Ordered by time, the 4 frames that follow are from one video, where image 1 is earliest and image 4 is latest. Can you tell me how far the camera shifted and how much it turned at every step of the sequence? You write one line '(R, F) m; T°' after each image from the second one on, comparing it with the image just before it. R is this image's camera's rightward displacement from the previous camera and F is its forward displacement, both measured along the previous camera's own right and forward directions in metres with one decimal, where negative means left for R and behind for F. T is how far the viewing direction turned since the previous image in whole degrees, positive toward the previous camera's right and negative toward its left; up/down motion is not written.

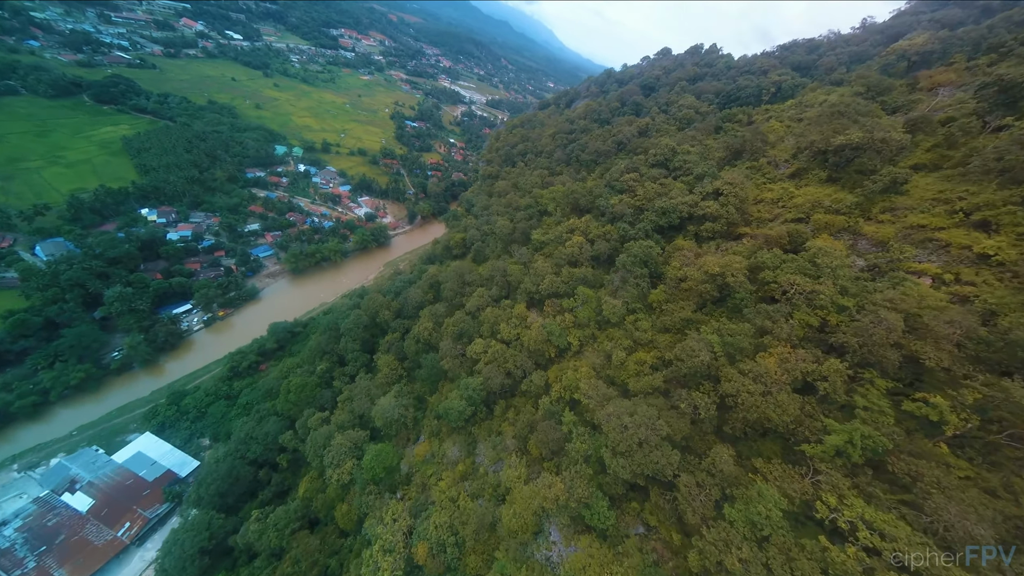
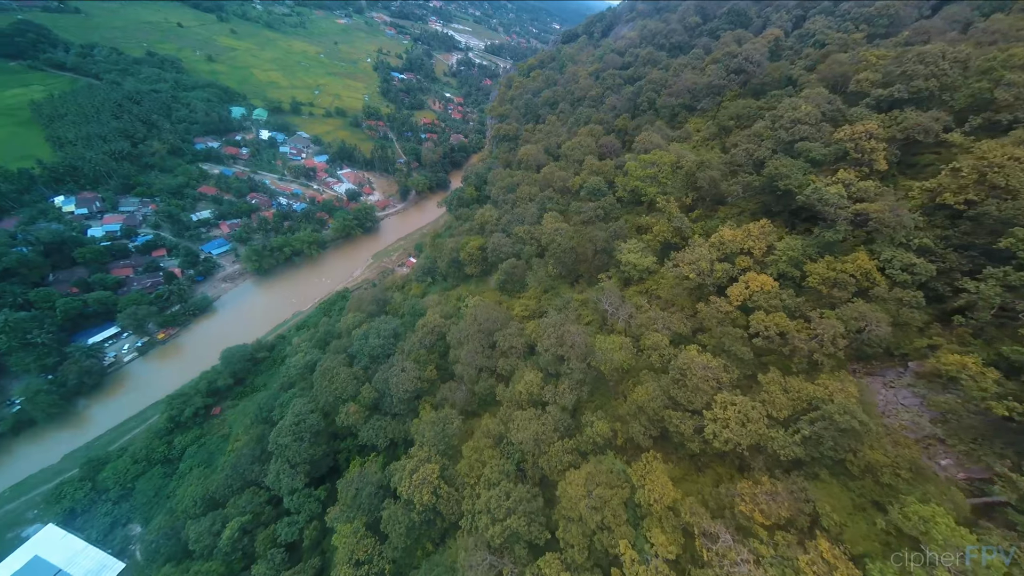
(-3.4, +14.7) m; -1°
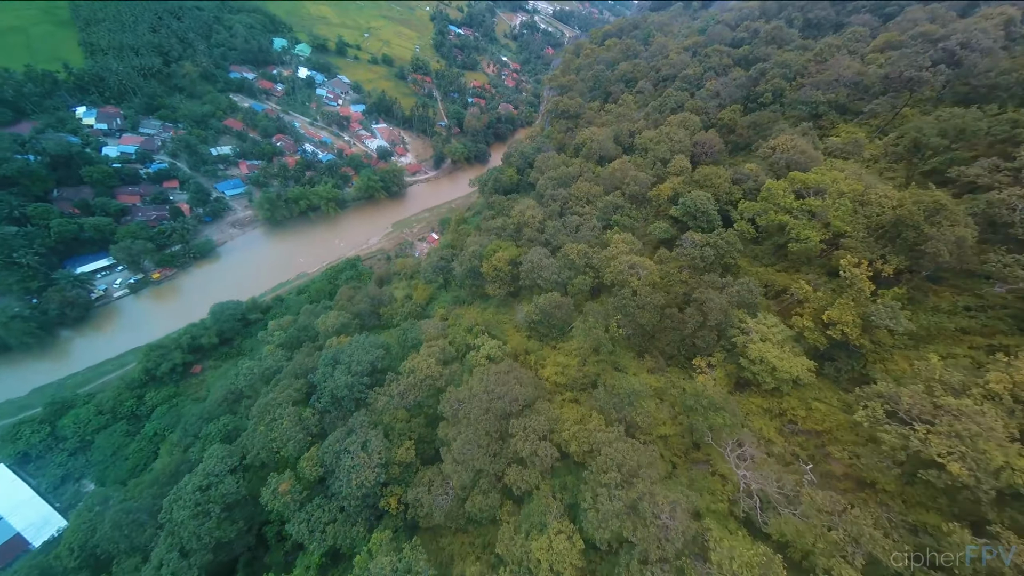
(-1.1, +6.2) m; -3°
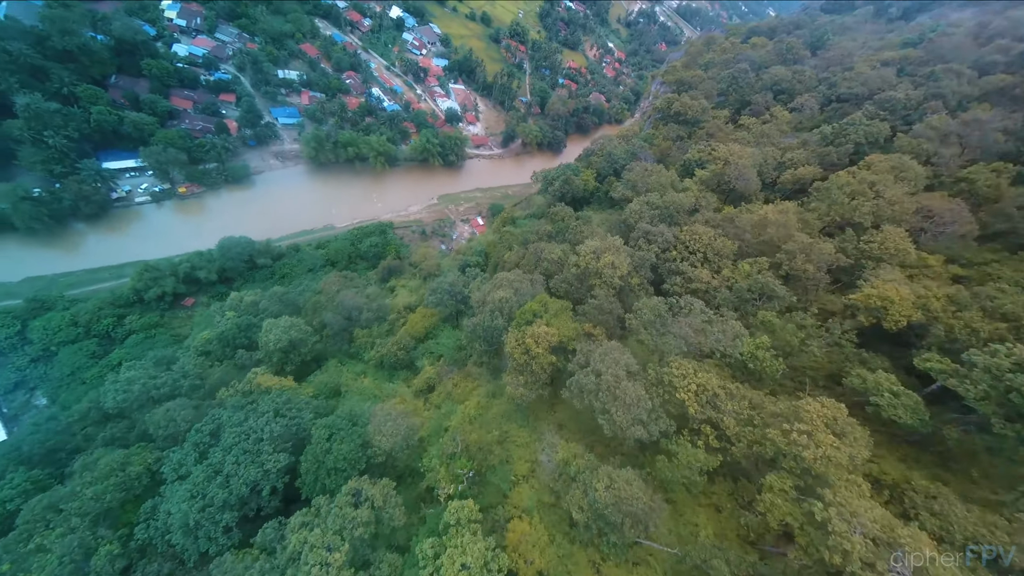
(-0.9, +7.1) m; -6°
